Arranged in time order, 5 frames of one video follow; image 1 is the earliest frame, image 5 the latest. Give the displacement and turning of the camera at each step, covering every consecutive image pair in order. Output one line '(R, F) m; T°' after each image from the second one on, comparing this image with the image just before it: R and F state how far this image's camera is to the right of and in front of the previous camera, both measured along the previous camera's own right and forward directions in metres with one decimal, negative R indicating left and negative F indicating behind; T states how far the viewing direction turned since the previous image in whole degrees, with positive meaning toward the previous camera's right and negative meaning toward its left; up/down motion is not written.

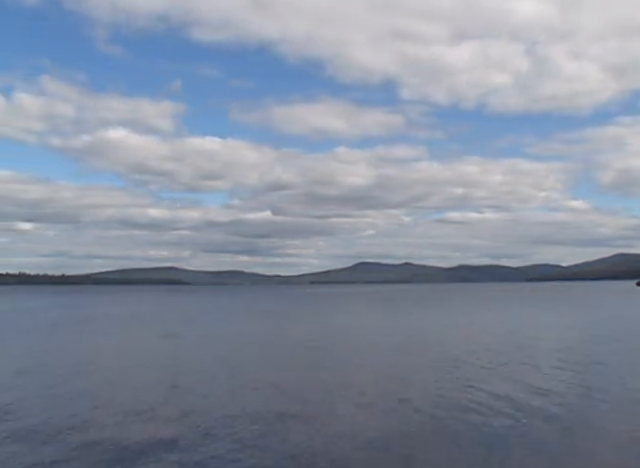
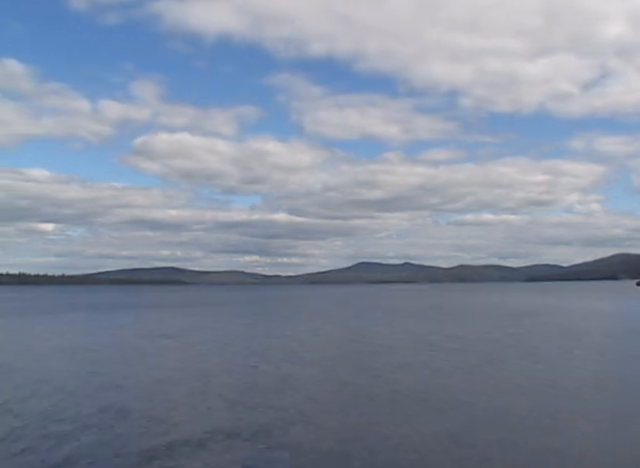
(+1.2, +0.1) m; -1°
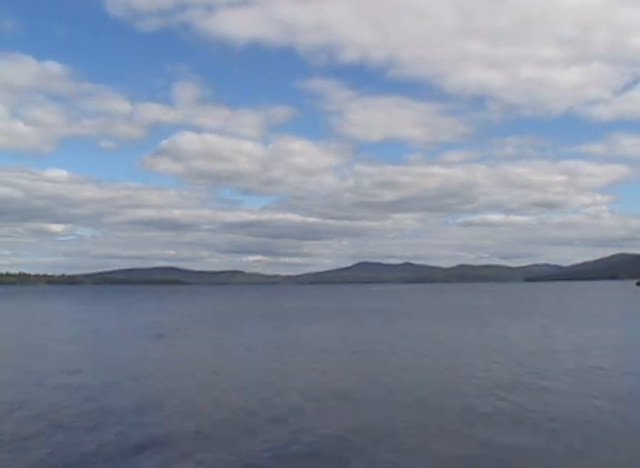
(-3.2, -0.7) m; -1°
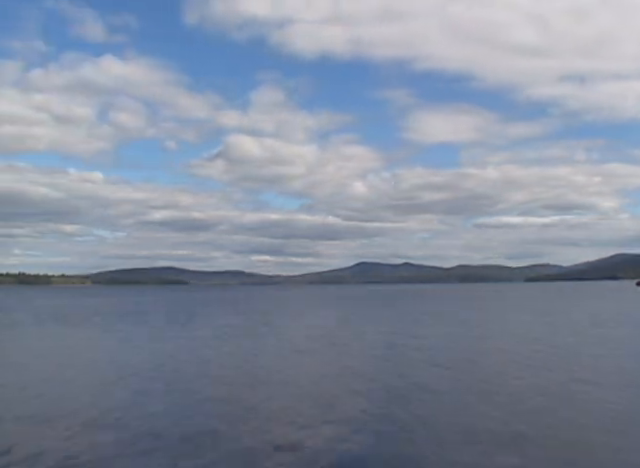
(-2.9, +11.9) m; -1°
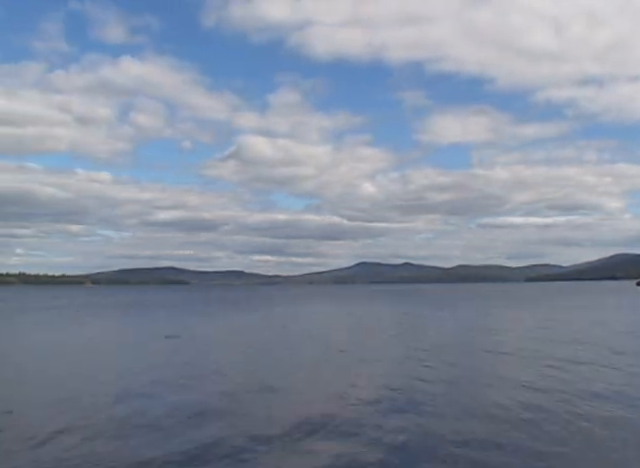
(+3.3, -5.3) m; 0°
